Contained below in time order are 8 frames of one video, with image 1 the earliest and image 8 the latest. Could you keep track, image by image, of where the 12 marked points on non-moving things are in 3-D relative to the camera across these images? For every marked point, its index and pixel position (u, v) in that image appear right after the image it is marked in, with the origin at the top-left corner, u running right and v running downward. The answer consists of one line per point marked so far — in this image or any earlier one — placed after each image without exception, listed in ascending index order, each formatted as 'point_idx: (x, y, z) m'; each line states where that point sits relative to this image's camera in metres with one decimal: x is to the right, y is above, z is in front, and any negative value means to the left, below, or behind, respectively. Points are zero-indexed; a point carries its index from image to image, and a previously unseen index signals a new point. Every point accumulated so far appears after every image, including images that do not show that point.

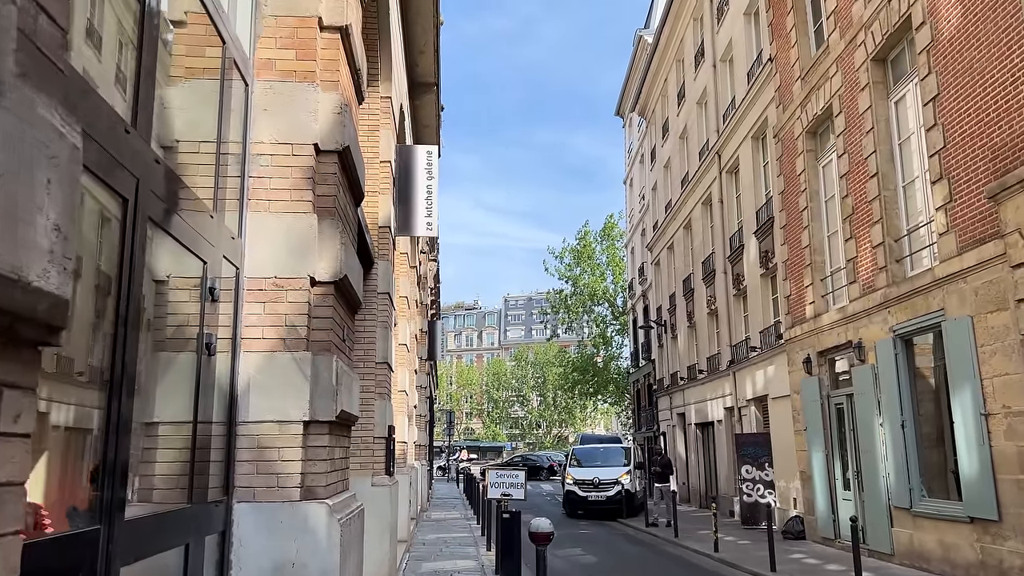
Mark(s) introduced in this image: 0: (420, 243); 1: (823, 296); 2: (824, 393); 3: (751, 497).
0: (-2.2, +1.0, +18.6) m
1: (+5.3, -0.1, +13.8) m
2: (+5.2, -1.8, +13.5) m
3: (+5.1, -4.4, +17.1) m
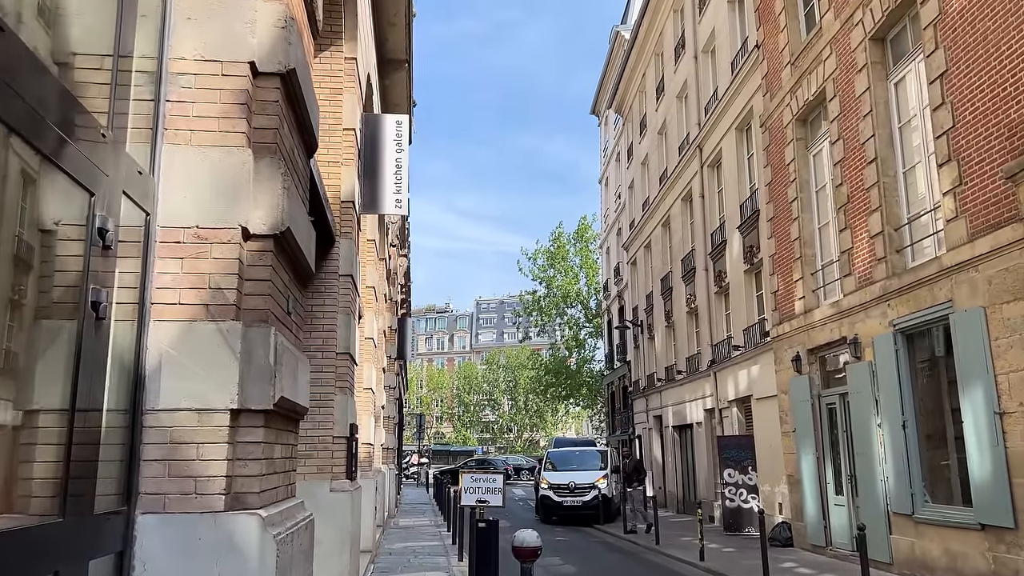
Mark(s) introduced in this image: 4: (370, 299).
0: (-2.7, +1.2, +17.6) m
1: (+4.9, 0.0, +13.2) m
2: (+4.8, -1.7, +12.9) m
3: (+4.5, -4.4, +16.4) m
4: (-2.1, -0.2, +11.9) m
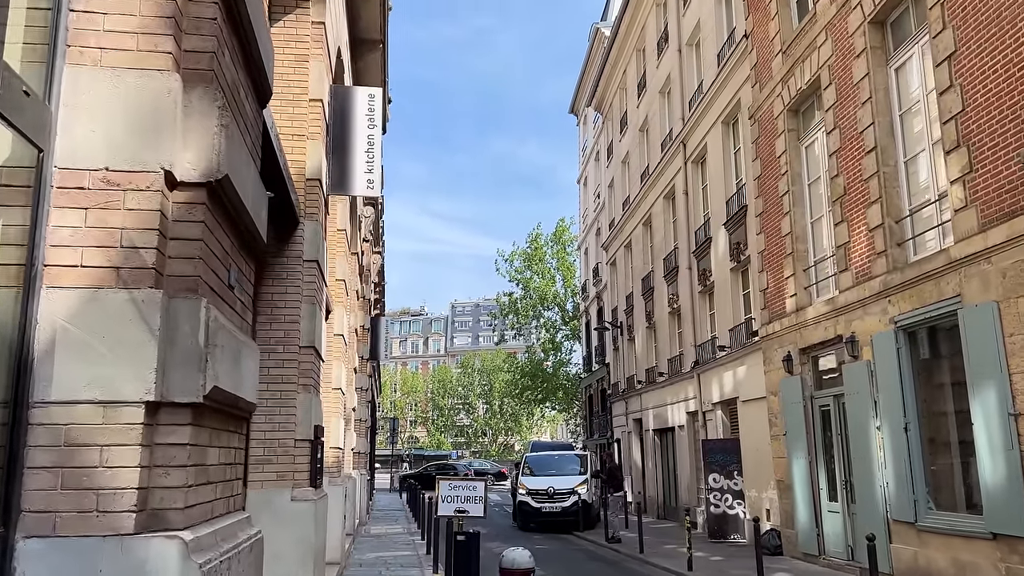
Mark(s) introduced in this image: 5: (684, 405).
0: (-3.2, +1.2, +16.9) m
1: (+4.6, 0.0, +12.6) m
2: (+4.5, -1.6, +12.3) m
3: (+4.1, -4.3, +15.8) m
4: (-2.4, -0.1, +11.2) m
5: (+4.2, -2.9, +19.9) m
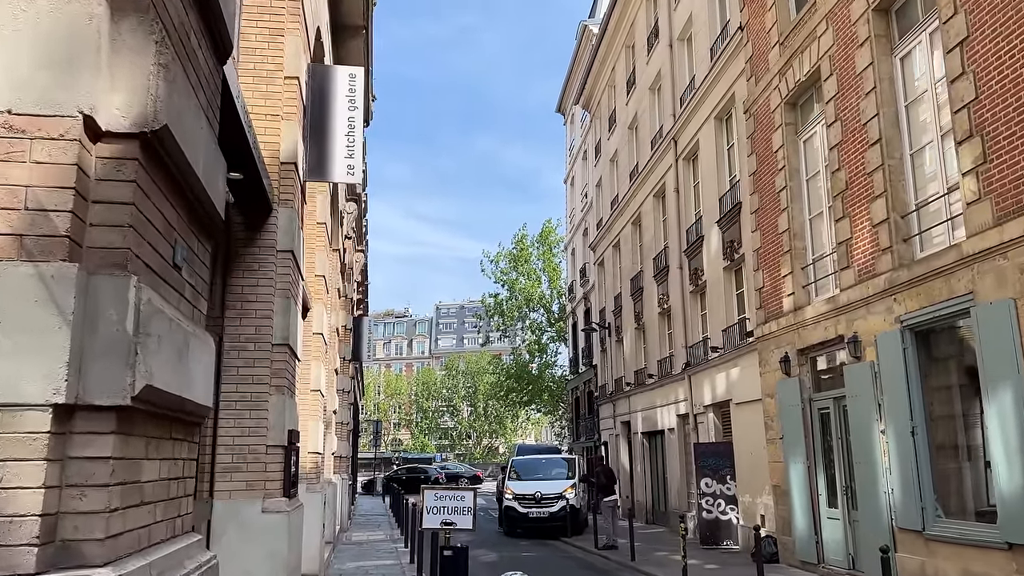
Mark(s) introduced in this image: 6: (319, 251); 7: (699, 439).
0: (-3.4, +1.3, +16.3) m
1: (+4.4, 0.0, +12.2) m
2: (+4.3, -1.6, +11.9) m
3: (+3.8, -4.3, +15.4) m
4: (-2.5, 0.0, +10.6) m
5: (+3.9, -2.9, +19.4) m
6: (-2.5, +0.5, +10.7) m
7: (+4.1, -3.3, +17.6) m
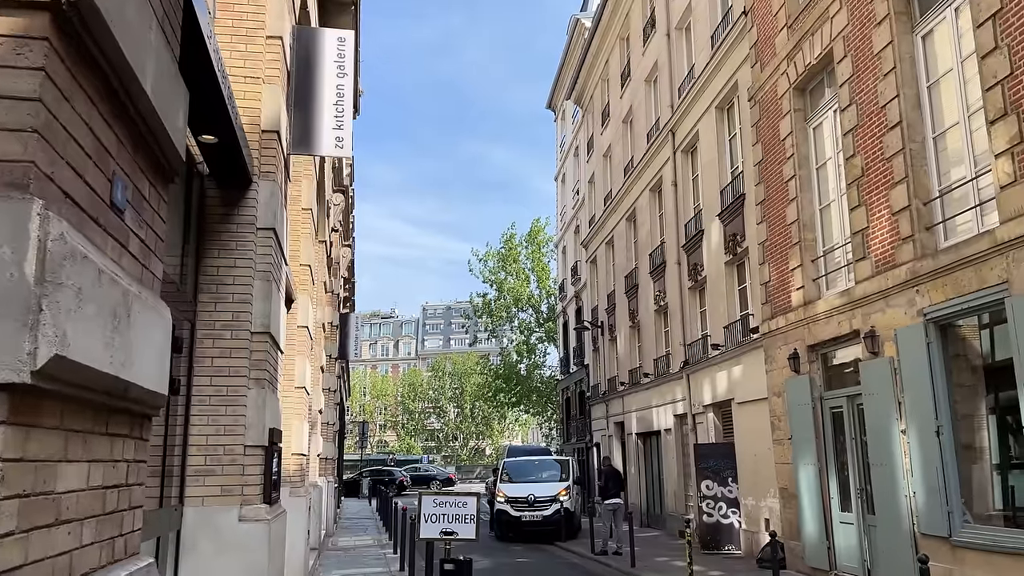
0: (-3.5, +1.4, +15.6) m
1: (+4.4, +0.1, +11.7) m
2: (+4.3, -1.5, +11.3) m
3: (+3.7, -4.2, +14.8) m
4: (-2.6, +0.1, +10.0) m
5: (+3.7, -2.8, +18.9) m
6: (-2.6, +0.6, +10.0) m
7: (+3.9, -3.2, +17.1) m
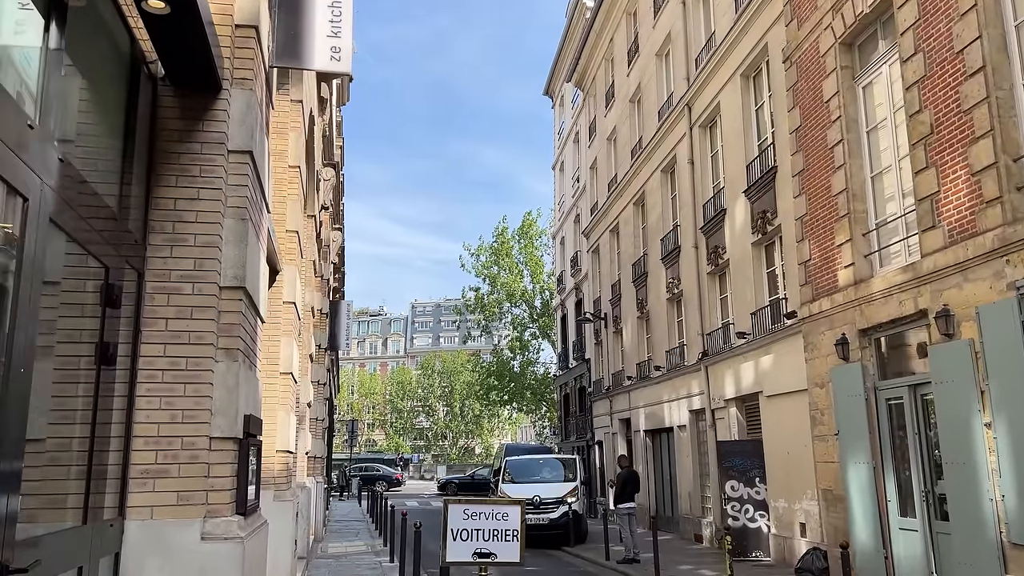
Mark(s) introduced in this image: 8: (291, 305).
0: (-3.4, +1.7, +14.2) m
1: (+4.5, +0.4, +10.4) m
2: (+4.5, -1.2, +10.1) m
3: (+3.8, -3.9, +13.5) m
4: (-2.3, +0.4, +8.6) m
5: (+3.8, -2.5, +17.6) m
6: (-2.4, +0.9, +8.6) m
7: (+4.0, -2.9, +15.8) m
8: (-2.3, -0.2, +8.4) m
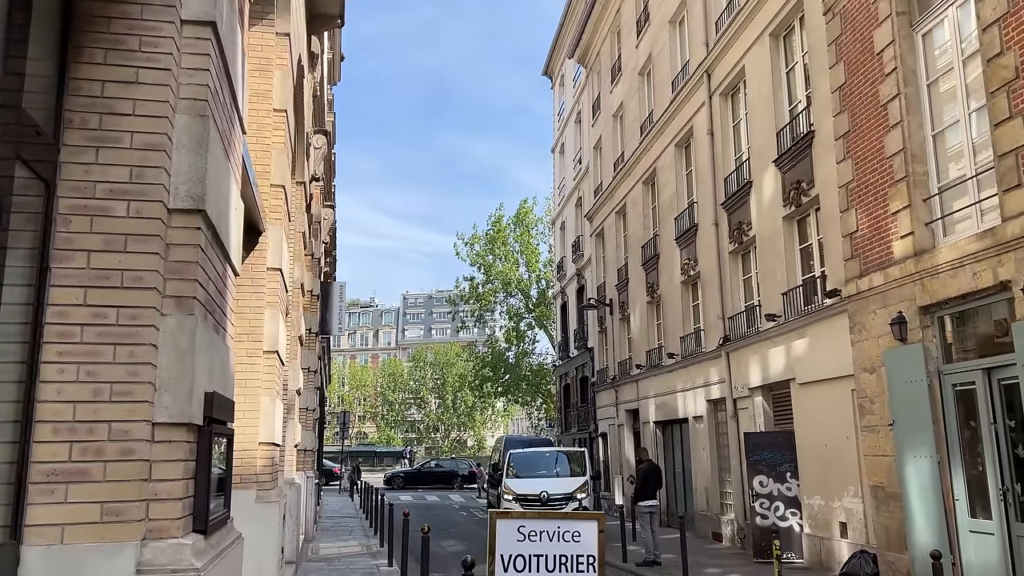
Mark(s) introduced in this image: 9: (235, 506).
0: (-3.2, +2.1, +13.0) m
1: (+4.7, +0.7, +9.2) m
2: (+4.7, -0.9, +8.9) m
3: (+4.0, -3.6, +12.4) m
4: (-2.1, +0.7, +7.4) m
5: (+3.9, -2.1, +16.4) m
6: (-2.1, +1.2, +7.4) m
7: (+4.1, -2.6, +14.6) m
8: (-2.1, +0.1, +7.2) m
9: (-2.3, -1.8, +6.7) m
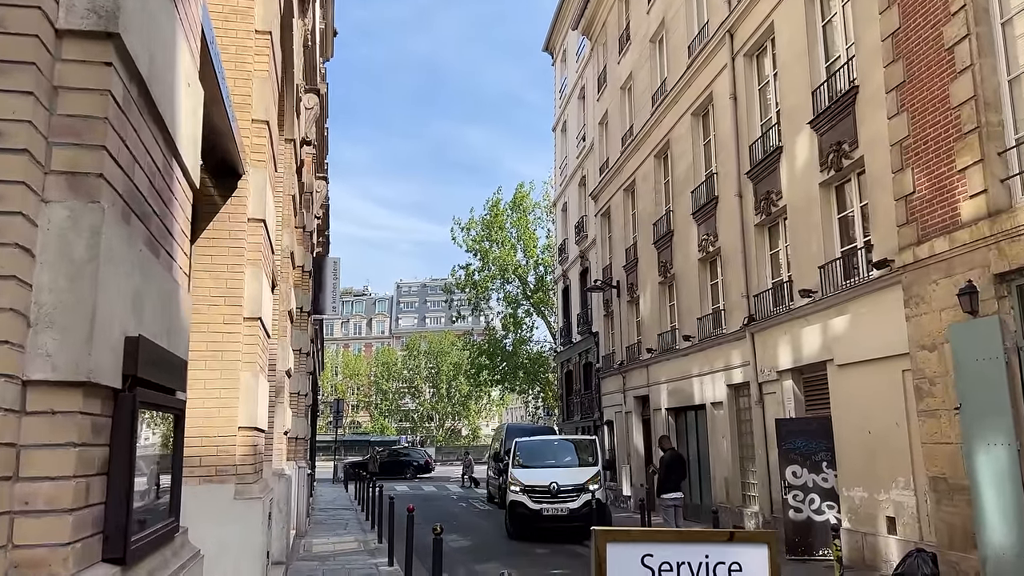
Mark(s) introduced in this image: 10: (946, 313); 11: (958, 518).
0: (-3.1, +2.5, +11.8) m
1: (+4.9, +1.1, +8.1) m
2: (+4.9, -0.5, +7.8) m
3: (+4.1, -3.2, +11.4) m
4: (-1.9, +1.0, +6.2) m
5: (+4.0, -1.7, +15.4) m
6: (-1.9, +1.6, +6.2) m
7: (+4.3, -2.1, +13.6) m
8: (-1.9, +0.5, +6.0) m
9: (-2.1, -1.5, +5.6) m
10: (+4.7, -0.3, +8.7) m
11: (+4.7, -2.4, +8.6) m
